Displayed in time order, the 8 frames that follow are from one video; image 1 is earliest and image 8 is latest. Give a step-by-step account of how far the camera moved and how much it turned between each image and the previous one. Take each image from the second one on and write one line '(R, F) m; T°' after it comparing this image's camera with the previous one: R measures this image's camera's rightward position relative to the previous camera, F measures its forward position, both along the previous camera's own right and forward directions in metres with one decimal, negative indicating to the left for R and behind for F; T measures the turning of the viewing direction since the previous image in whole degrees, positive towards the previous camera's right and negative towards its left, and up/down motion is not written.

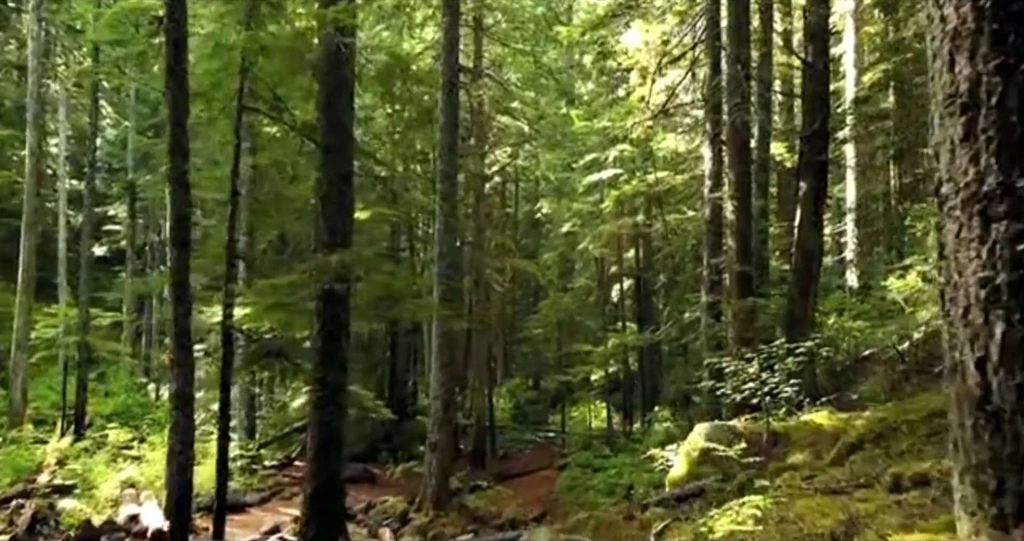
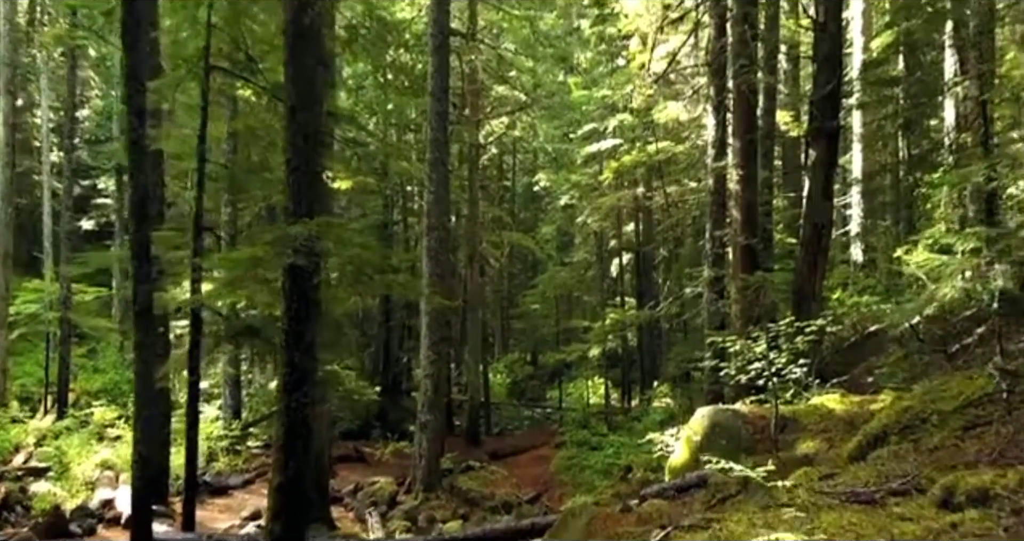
(+0.1, +0.7) m; 0°
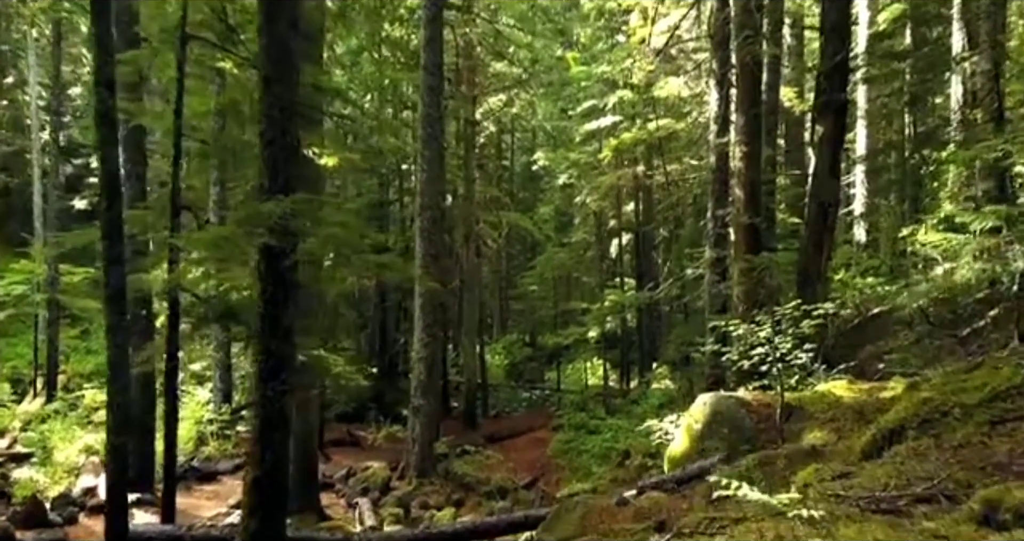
(+0.1, +0.5) m; 0°
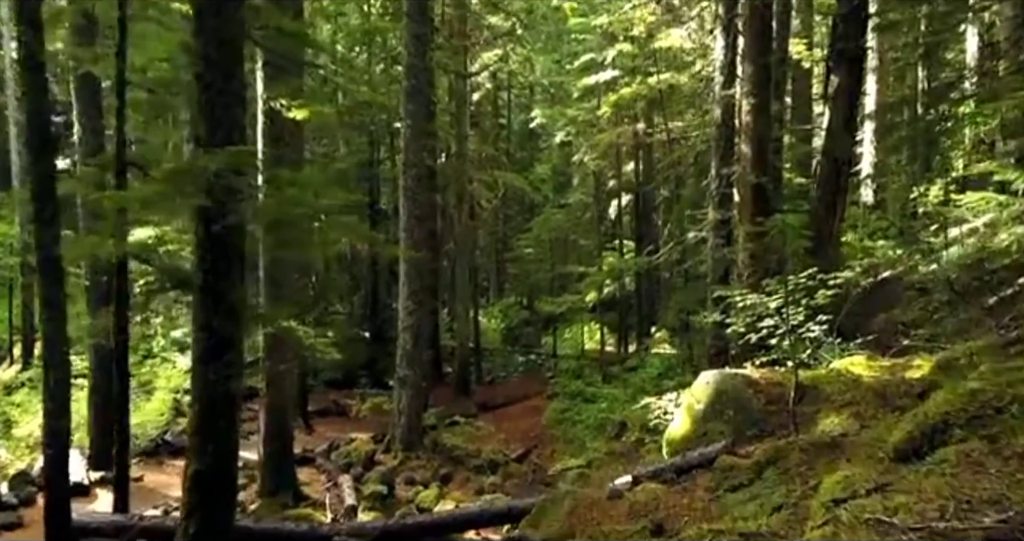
(+0.2, +0.9) m; 0°
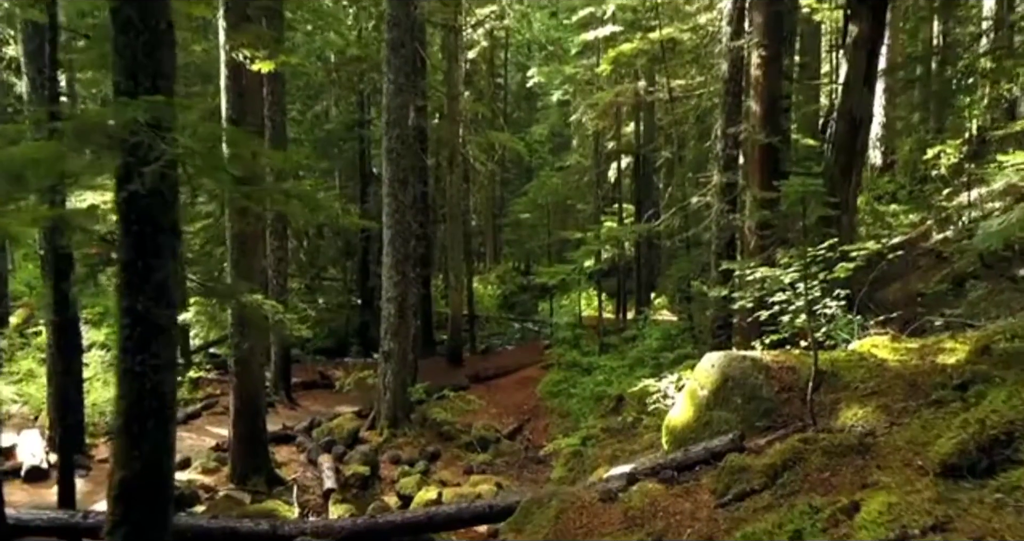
(+0.2, +0.9) m; 0°
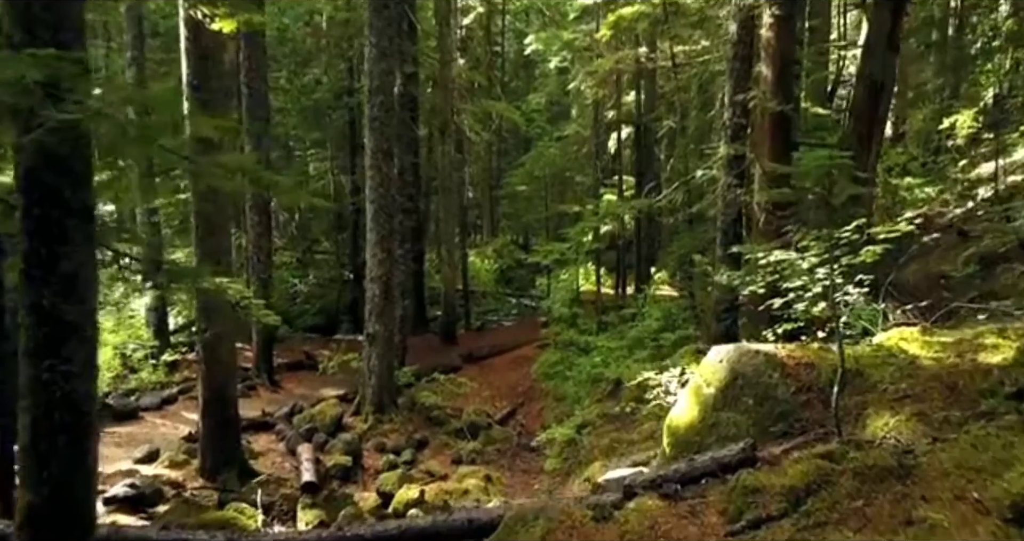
(+0.1, +0.8) m; 0°
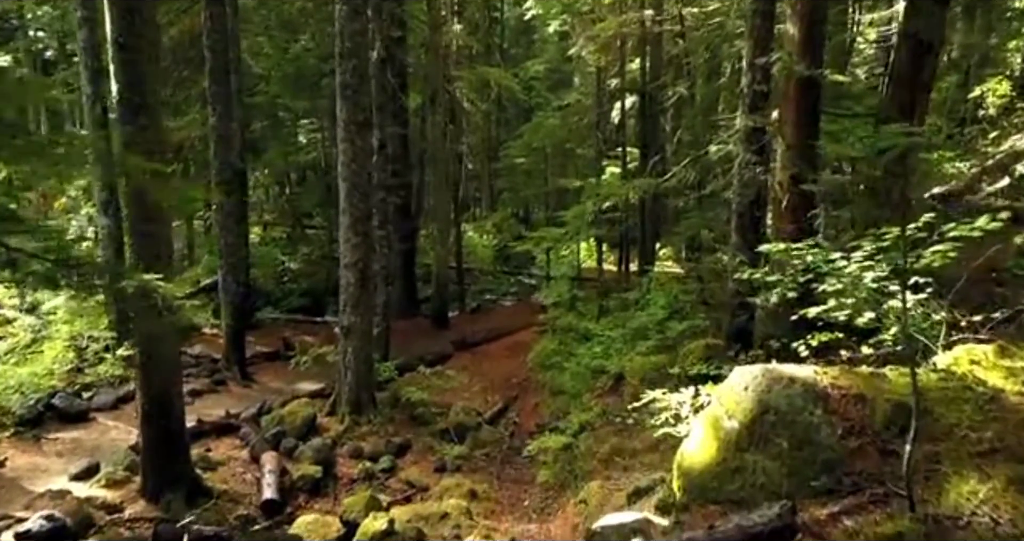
(+0.2, +1.3) m; 0°
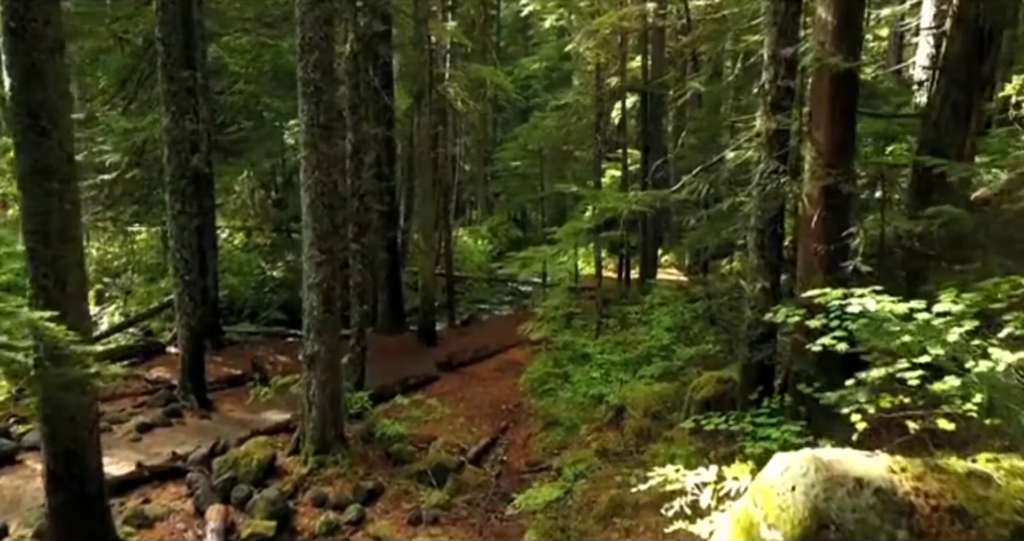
(+0.2, +1.4) m; 0°
